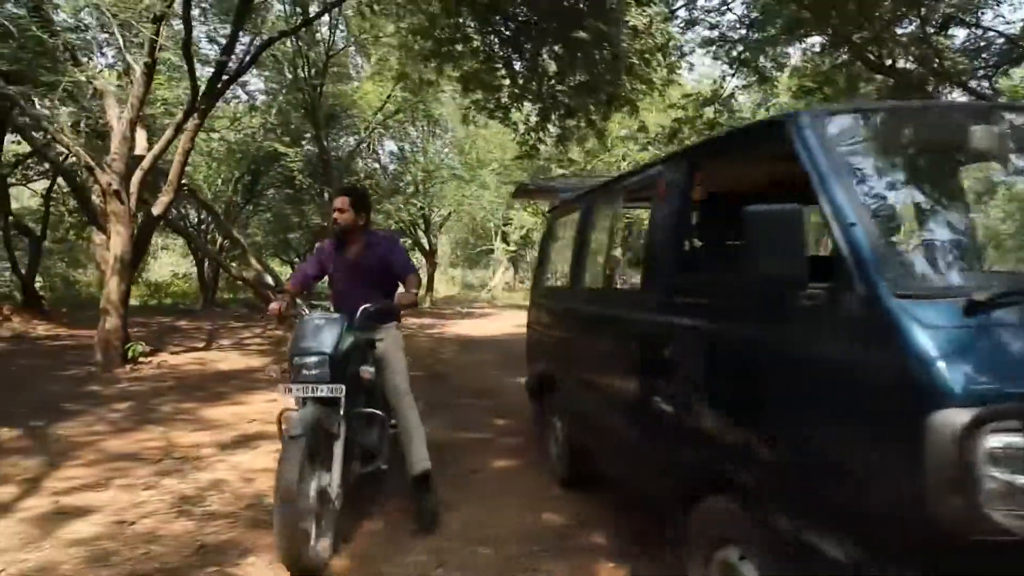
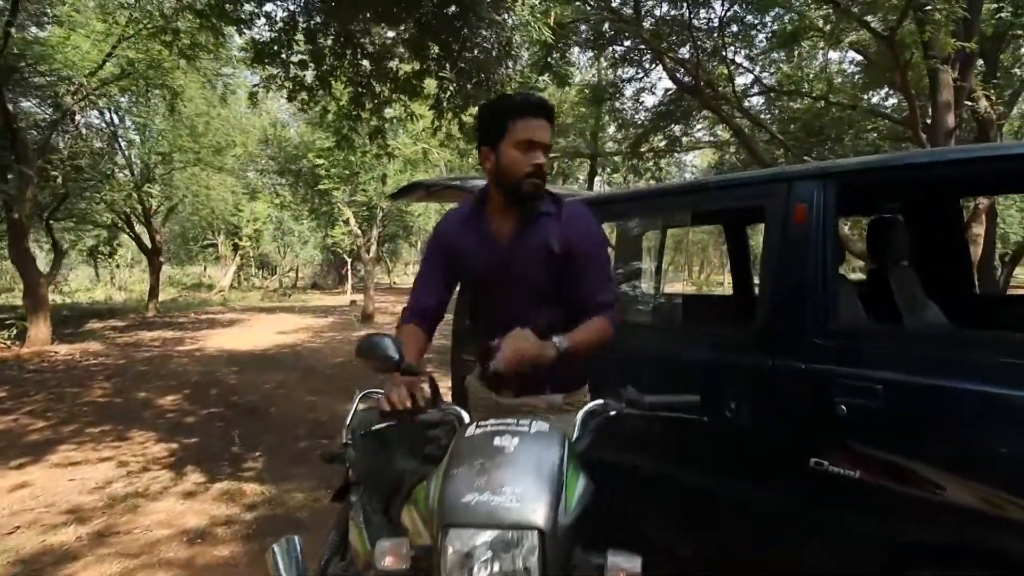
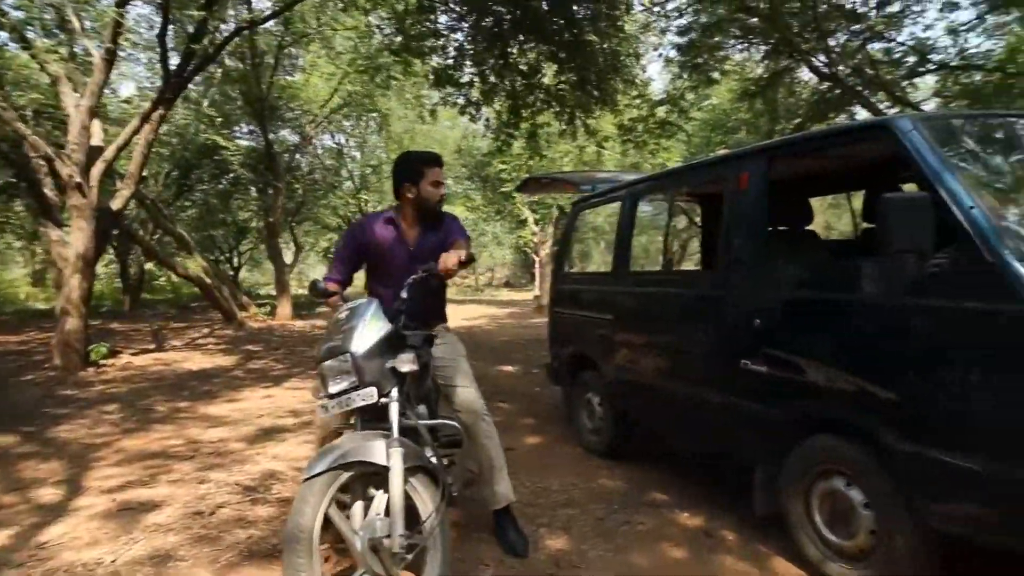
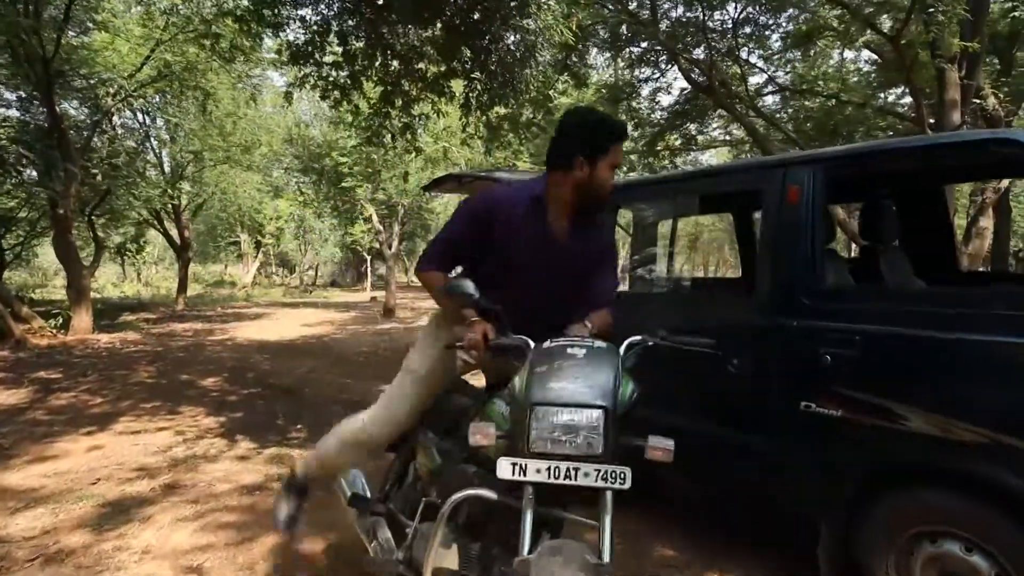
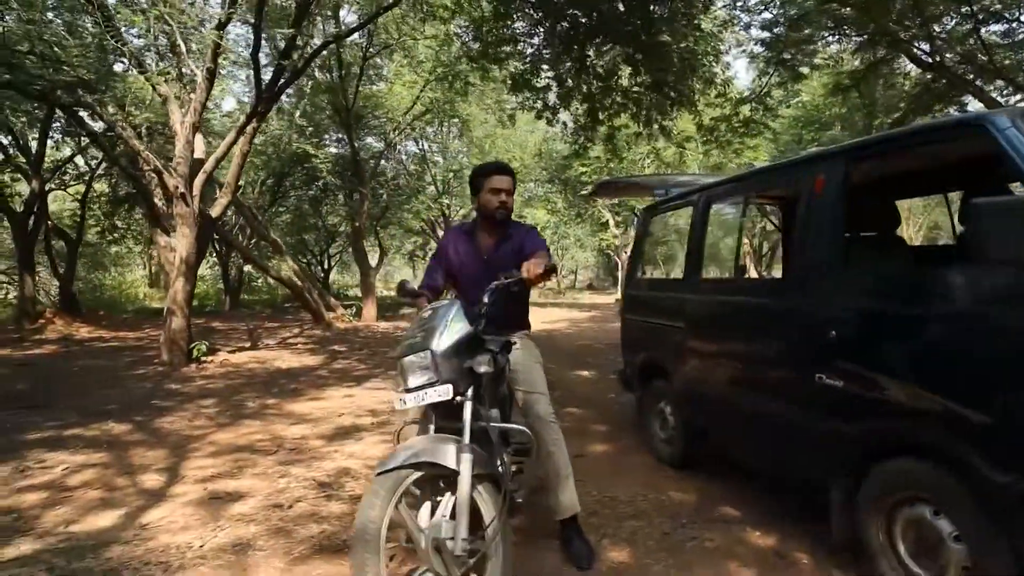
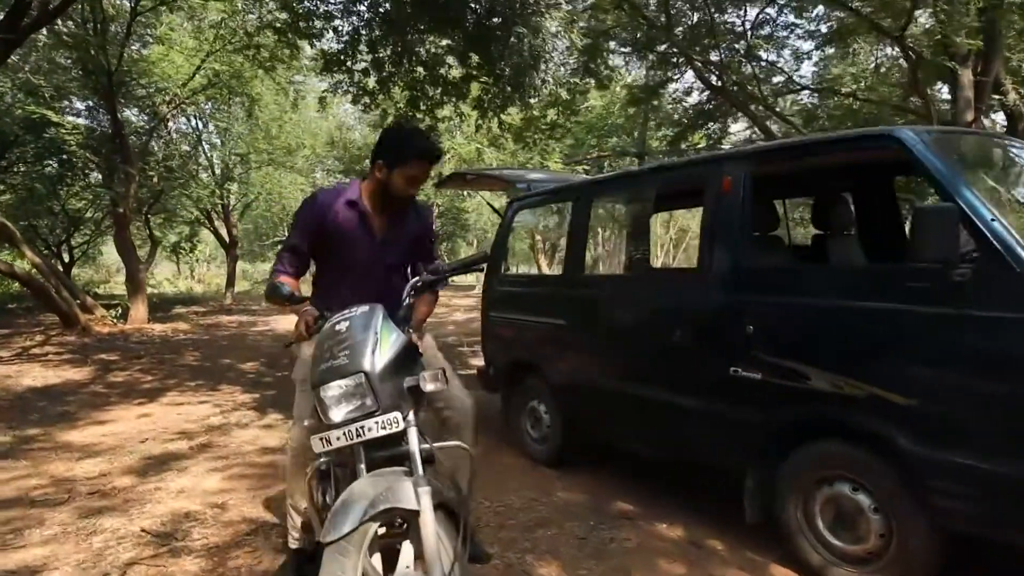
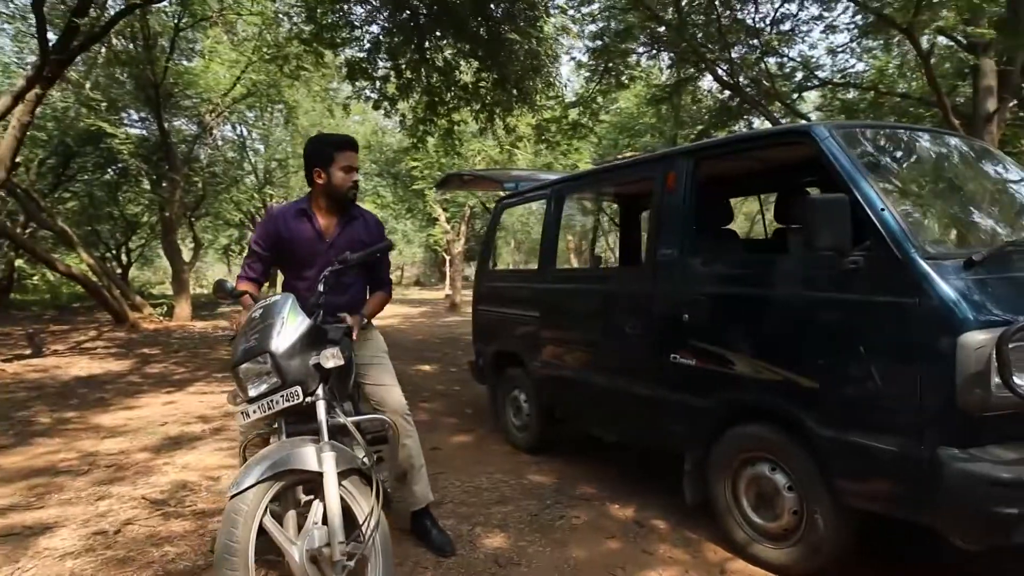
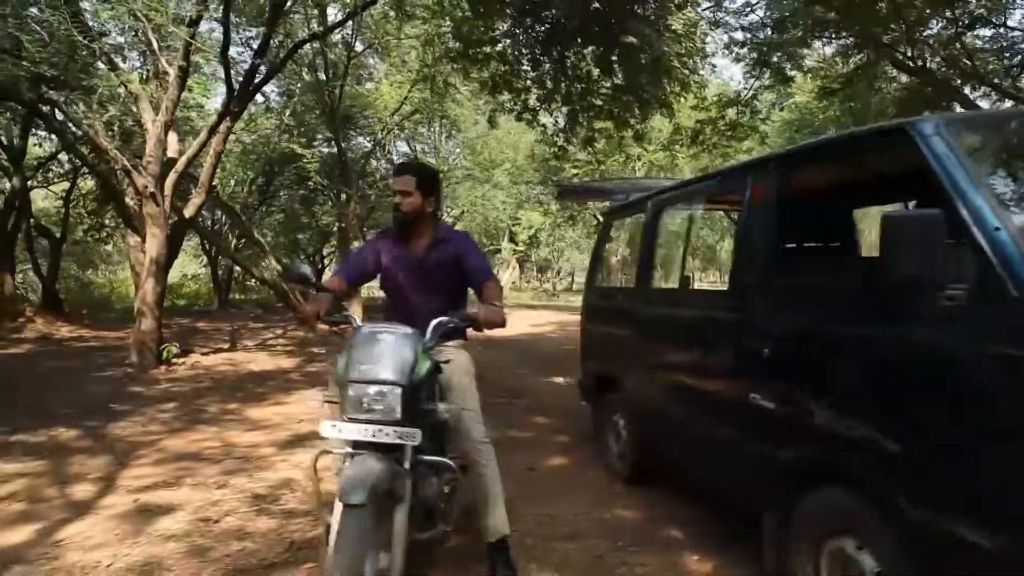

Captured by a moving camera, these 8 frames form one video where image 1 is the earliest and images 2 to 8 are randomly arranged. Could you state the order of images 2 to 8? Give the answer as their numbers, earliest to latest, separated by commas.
8, 5, 3, 7, 6, 4, 2
